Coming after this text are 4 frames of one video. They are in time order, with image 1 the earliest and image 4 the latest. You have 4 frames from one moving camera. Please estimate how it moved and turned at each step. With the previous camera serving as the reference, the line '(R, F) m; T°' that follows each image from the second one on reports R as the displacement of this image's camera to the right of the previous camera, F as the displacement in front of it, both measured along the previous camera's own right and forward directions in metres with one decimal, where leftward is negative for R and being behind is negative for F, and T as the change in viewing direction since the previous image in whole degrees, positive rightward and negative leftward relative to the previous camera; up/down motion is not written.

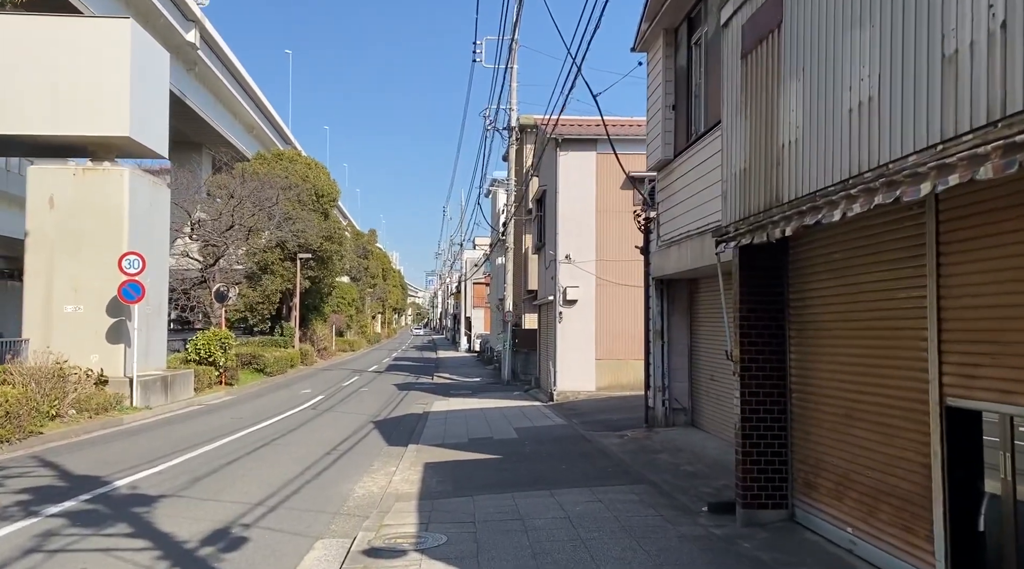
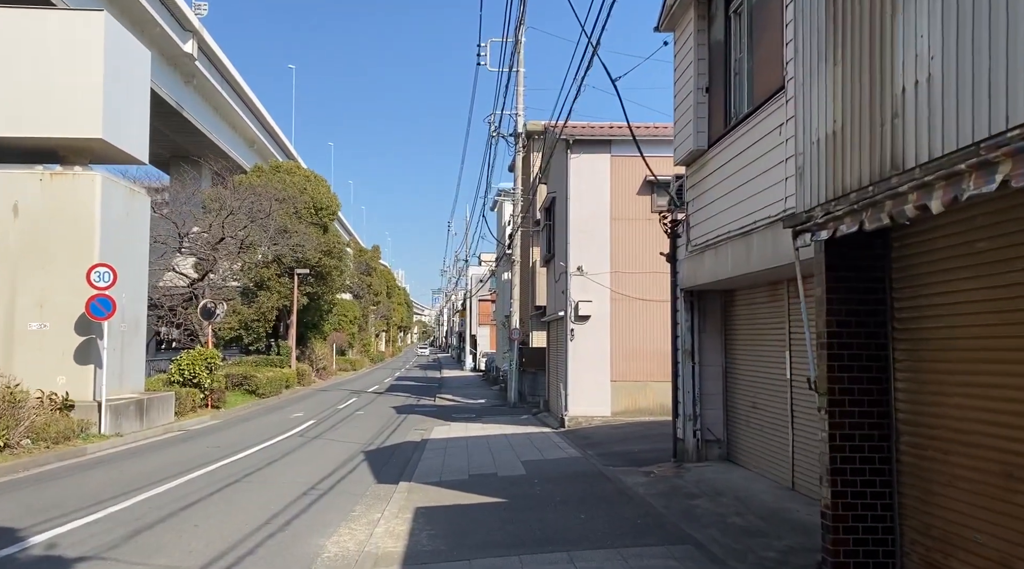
(0.0, +1.5) m; 0°
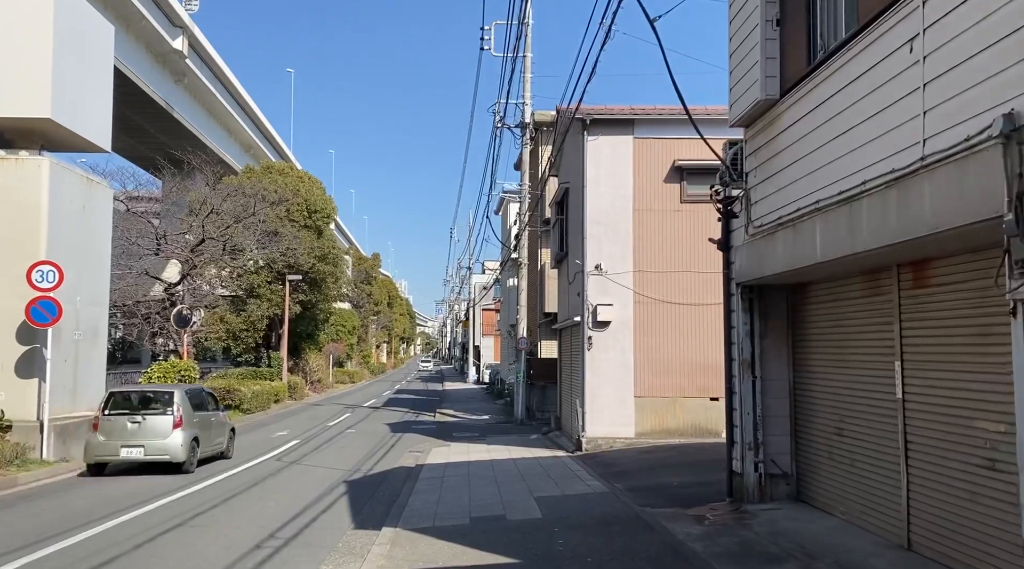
(-0.1, +2.1) m; 0°
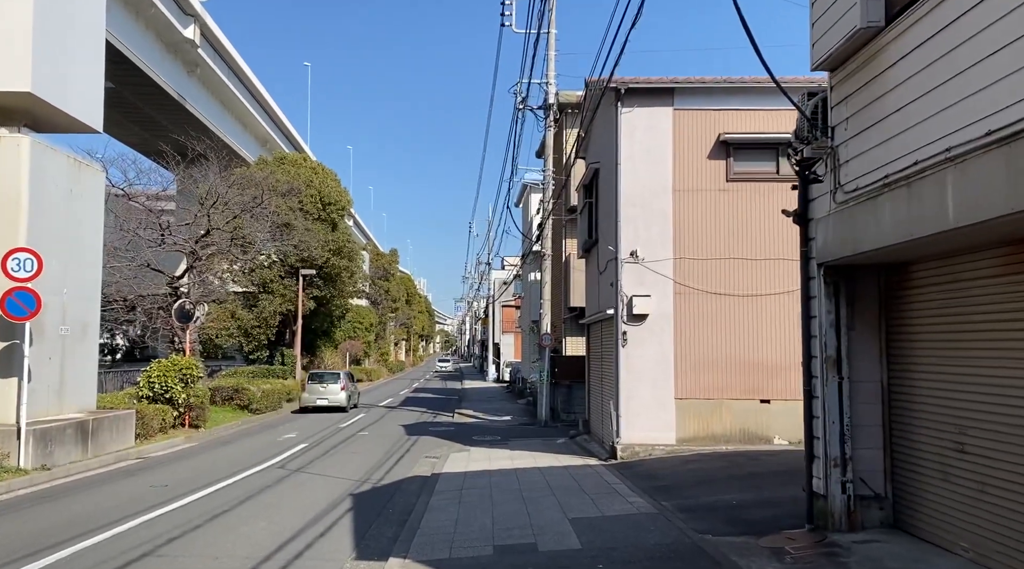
(-0.1, +1.4) m; -1°
